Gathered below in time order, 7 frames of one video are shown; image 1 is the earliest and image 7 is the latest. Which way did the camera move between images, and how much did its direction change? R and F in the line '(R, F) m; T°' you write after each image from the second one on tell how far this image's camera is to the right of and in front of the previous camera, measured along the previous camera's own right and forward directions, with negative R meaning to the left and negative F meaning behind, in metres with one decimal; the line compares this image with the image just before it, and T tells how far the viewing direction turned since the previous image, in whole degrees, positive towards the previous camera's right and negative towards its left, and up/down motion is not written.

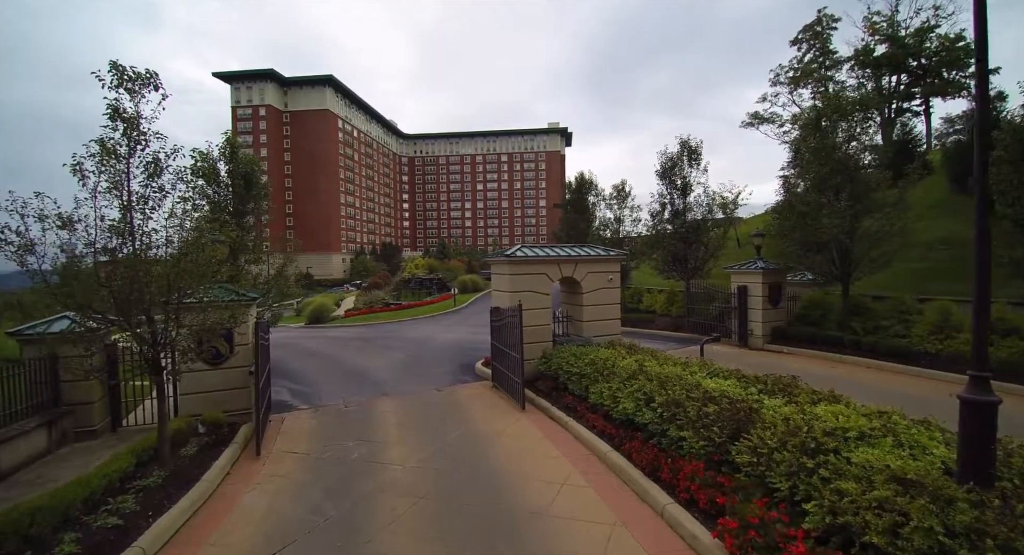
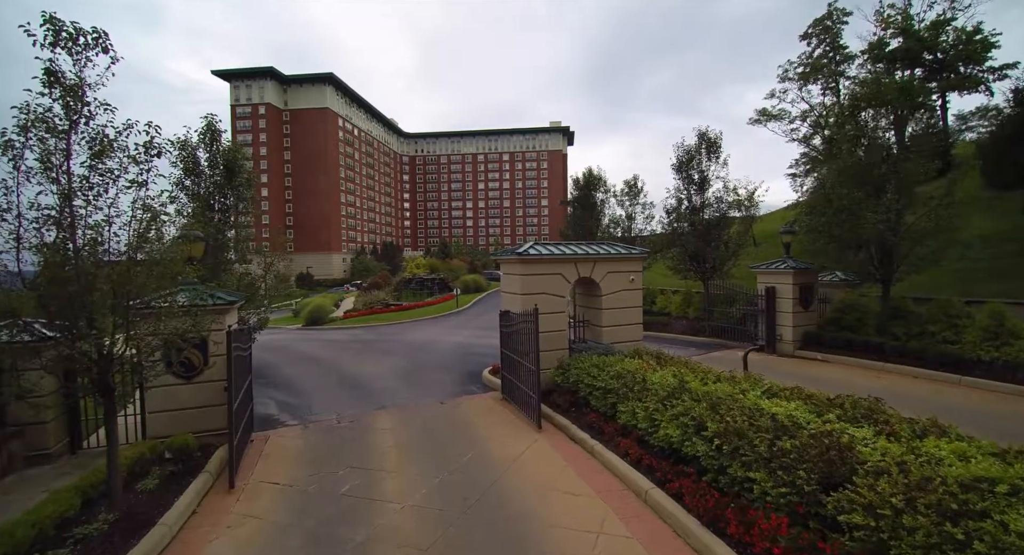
(-0.2, +1.0) m; 0°
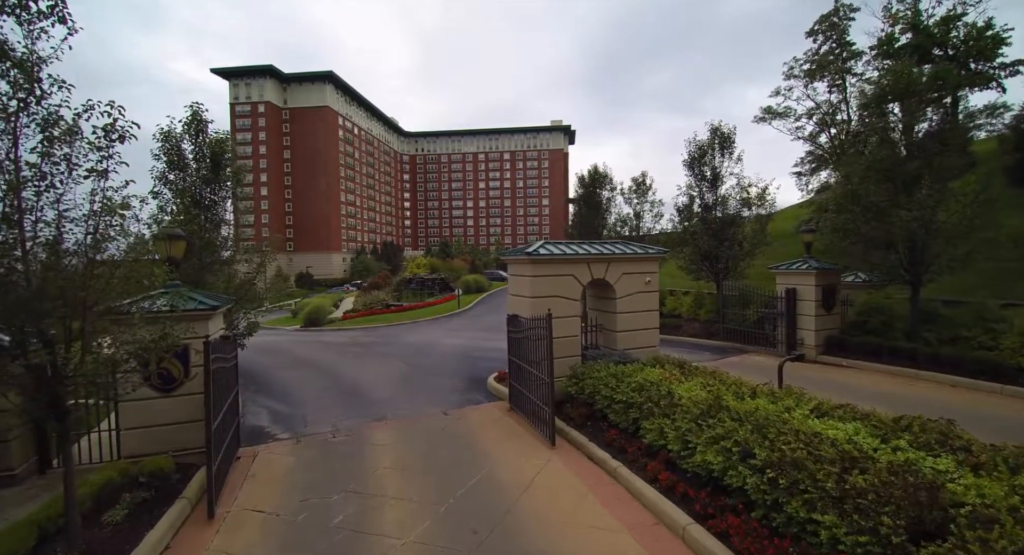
(-0.1, +0.6) m; 0°
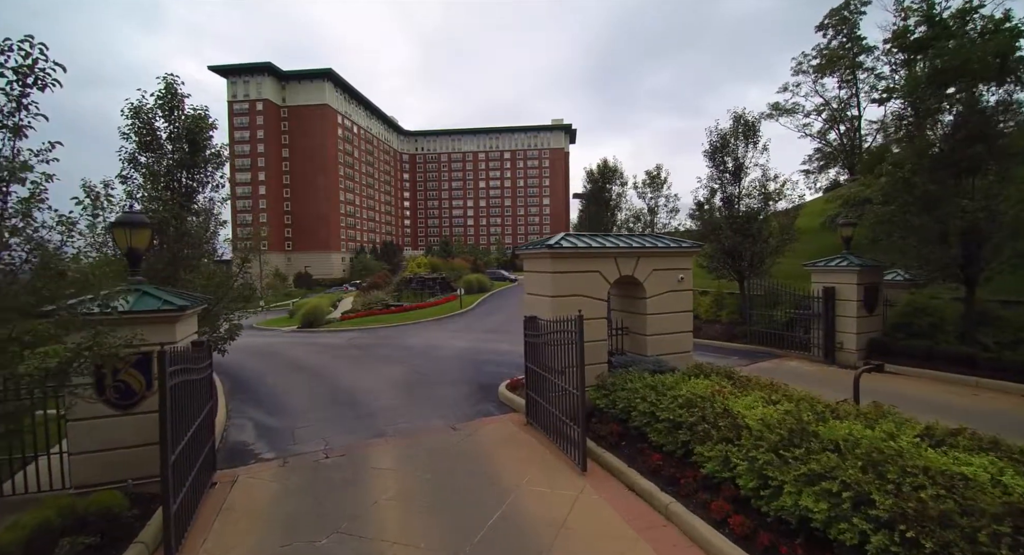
(-0.3, +1.0) m; 0°
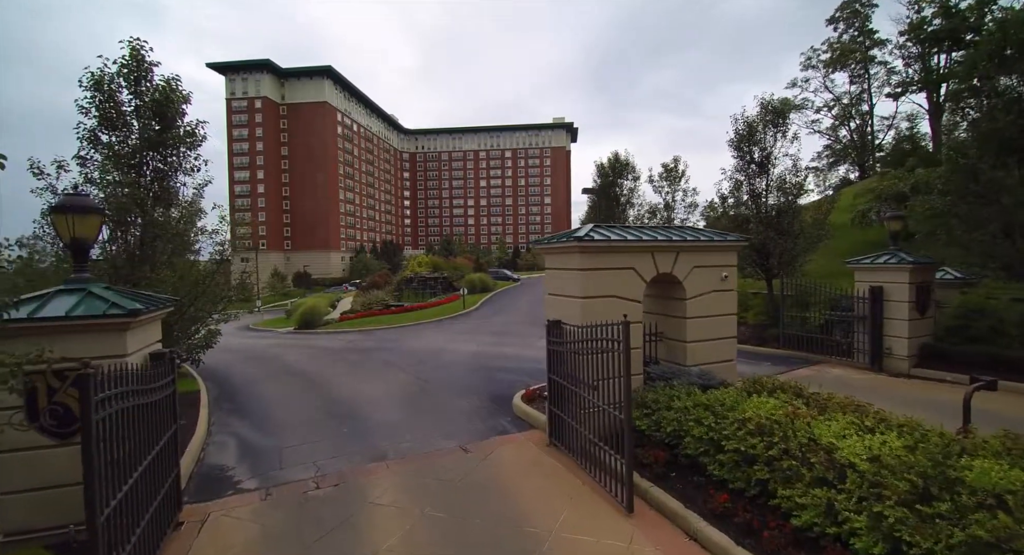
(-0.3, +1.0) m; 0°
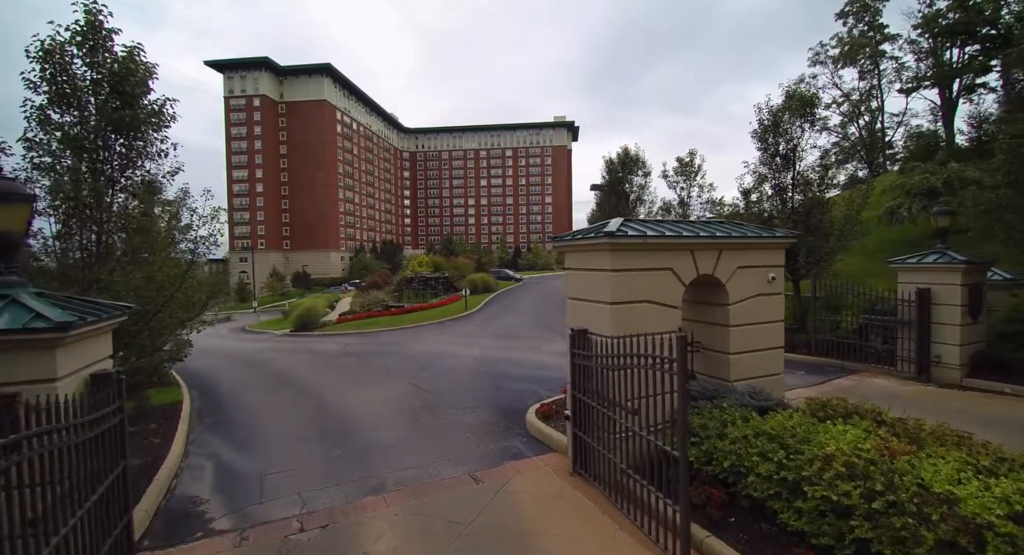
(-0.2, +0.9) m; 0°
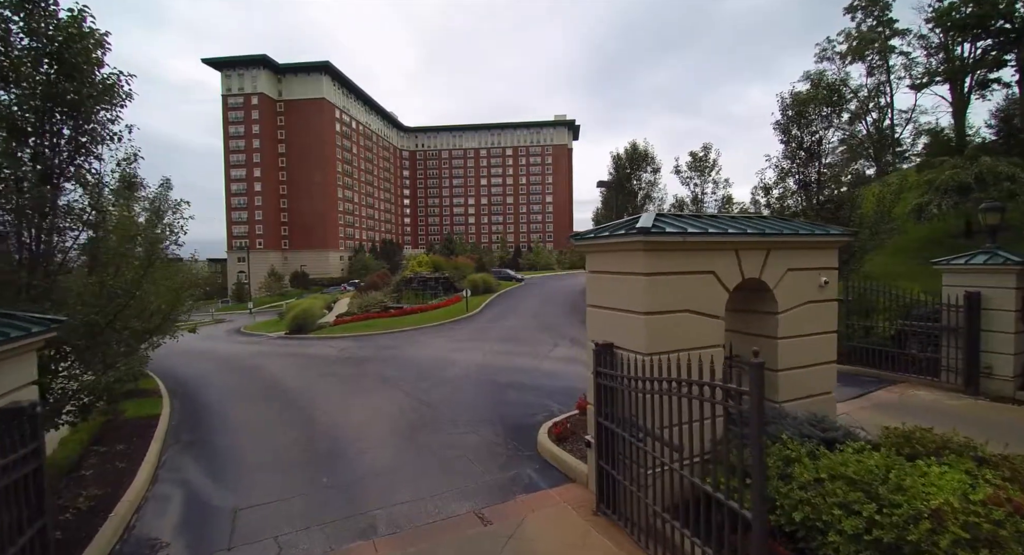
(-0.1, +0.8) m; 0°
